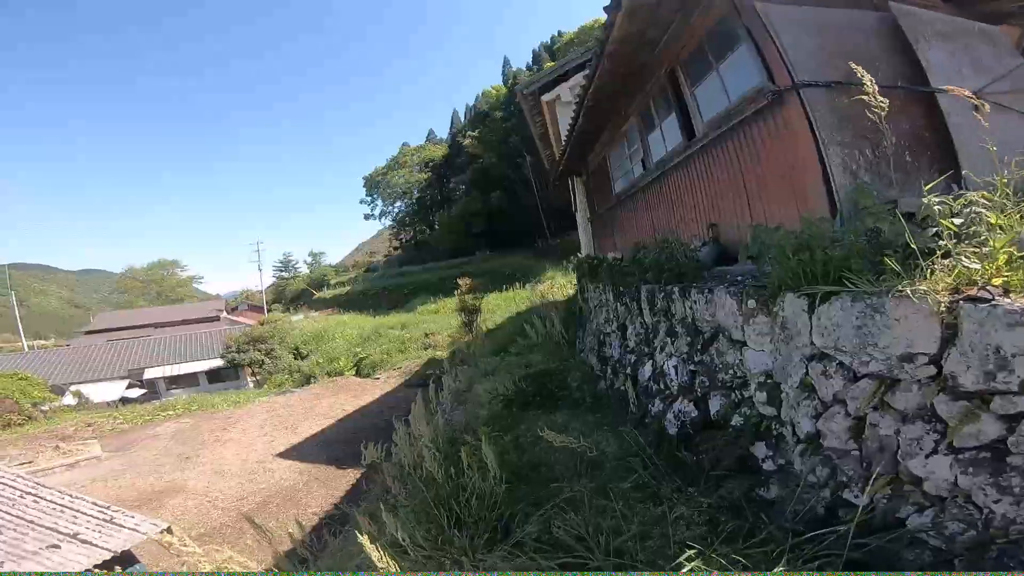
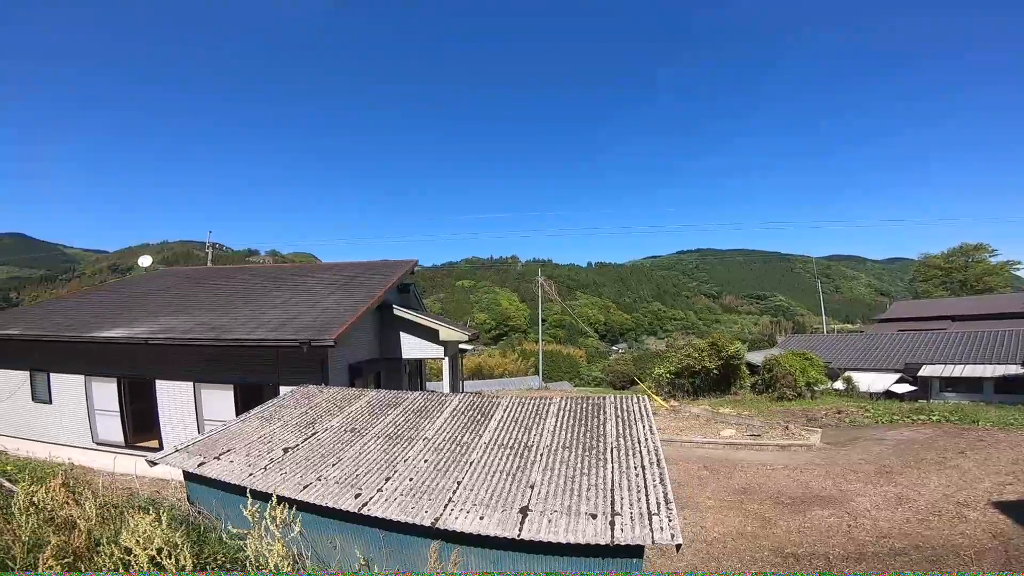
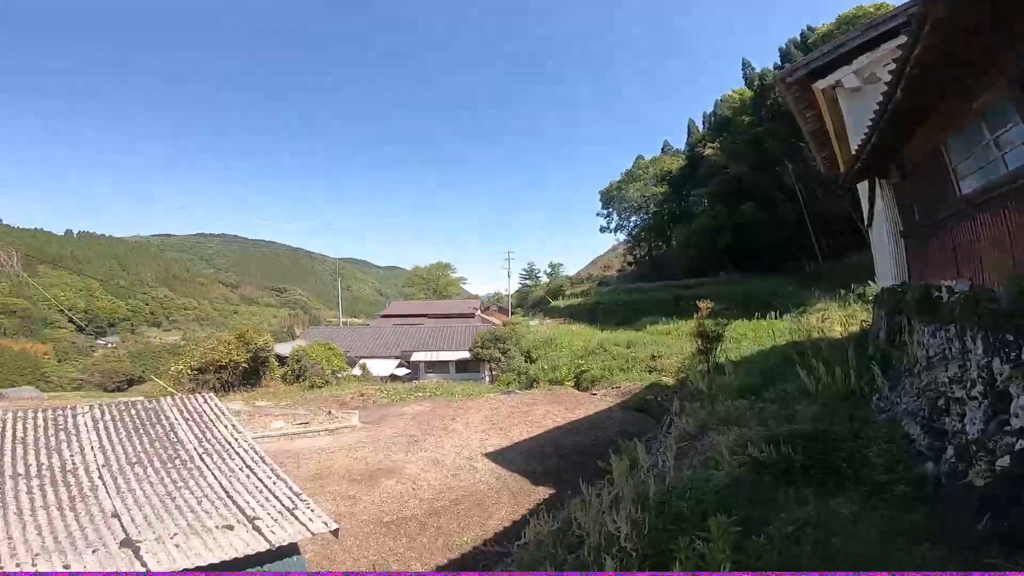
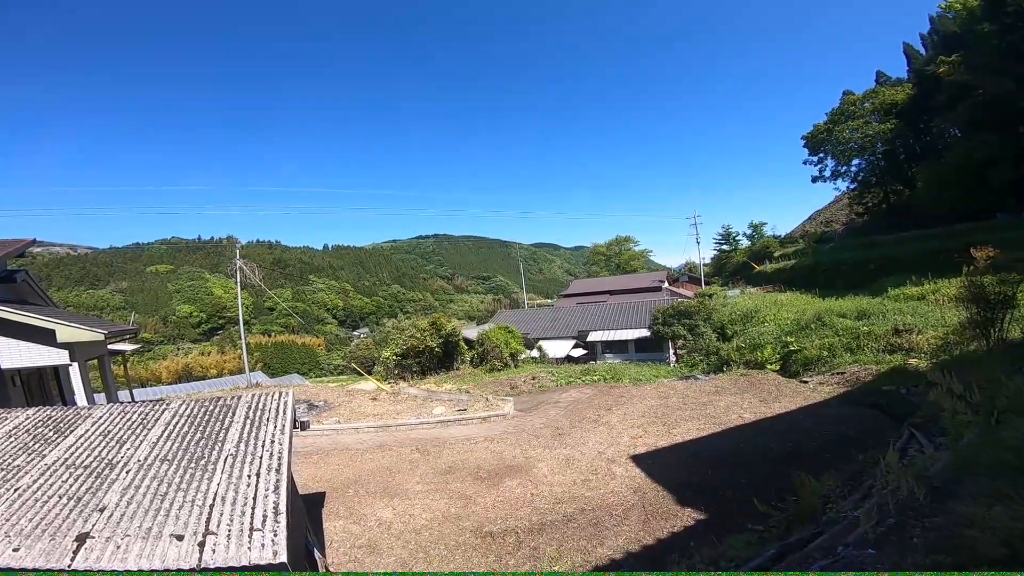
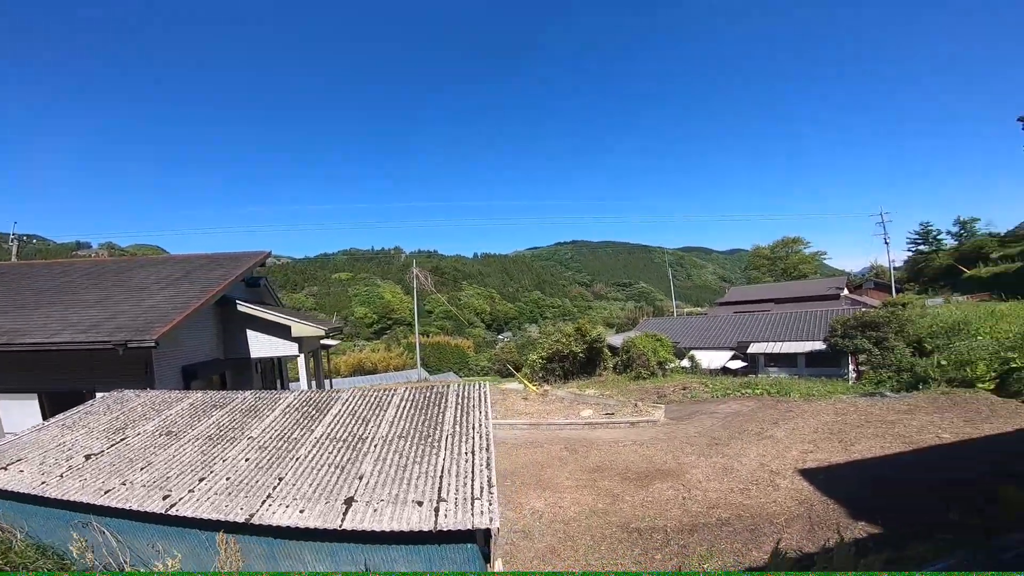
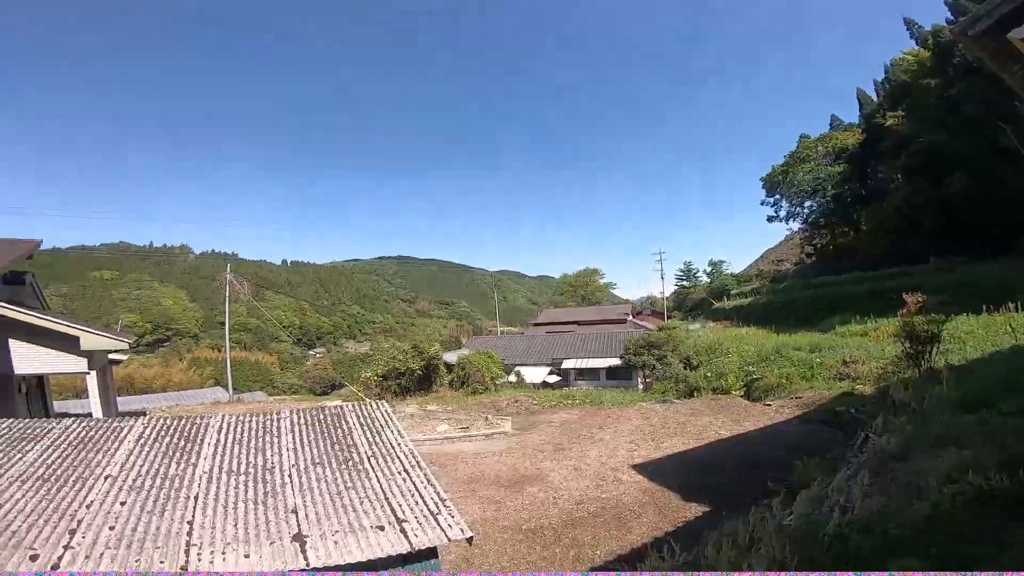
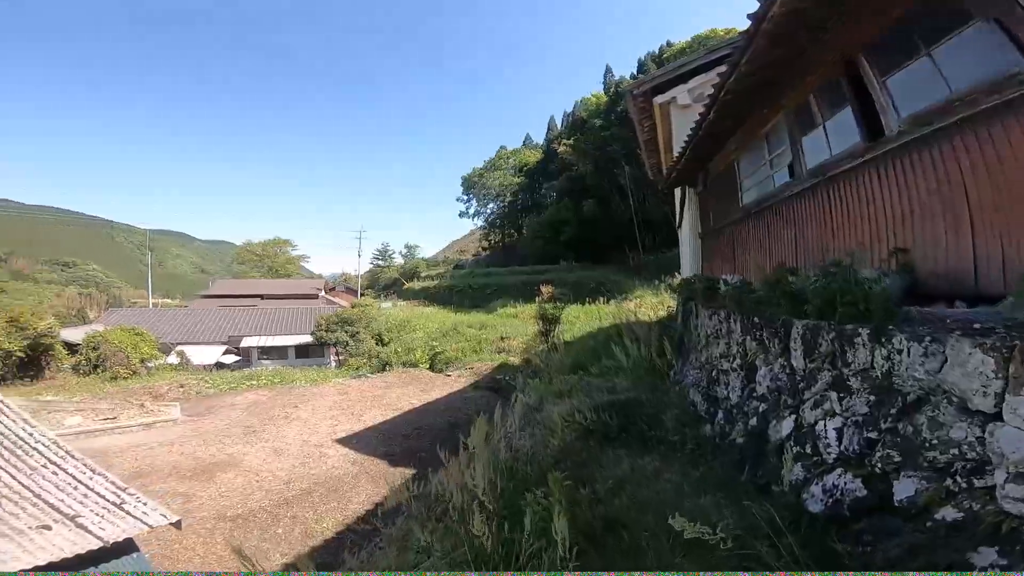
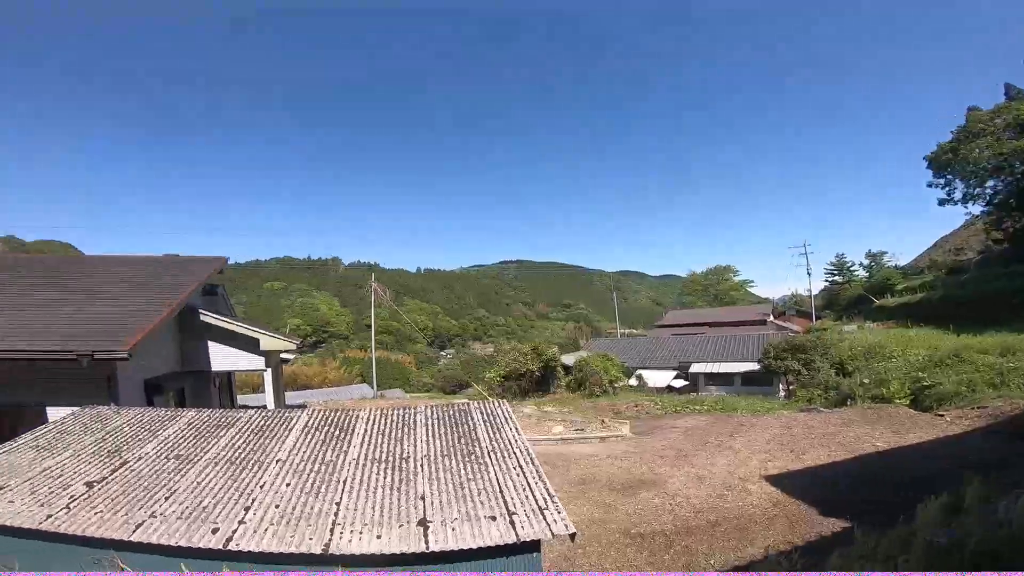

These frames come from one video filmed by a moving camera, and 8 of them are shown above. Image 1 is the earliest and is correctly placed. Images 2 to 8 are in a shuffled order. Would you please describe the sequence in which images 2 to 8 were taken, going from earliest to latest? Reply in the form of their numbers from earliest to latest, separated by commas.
7, 3, 6, 8, 2, 5, 4
